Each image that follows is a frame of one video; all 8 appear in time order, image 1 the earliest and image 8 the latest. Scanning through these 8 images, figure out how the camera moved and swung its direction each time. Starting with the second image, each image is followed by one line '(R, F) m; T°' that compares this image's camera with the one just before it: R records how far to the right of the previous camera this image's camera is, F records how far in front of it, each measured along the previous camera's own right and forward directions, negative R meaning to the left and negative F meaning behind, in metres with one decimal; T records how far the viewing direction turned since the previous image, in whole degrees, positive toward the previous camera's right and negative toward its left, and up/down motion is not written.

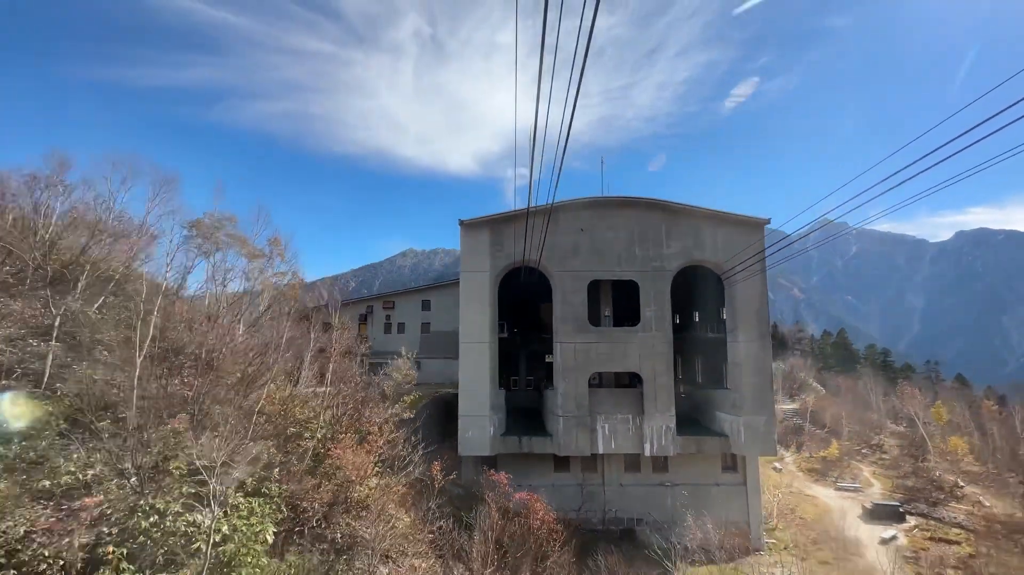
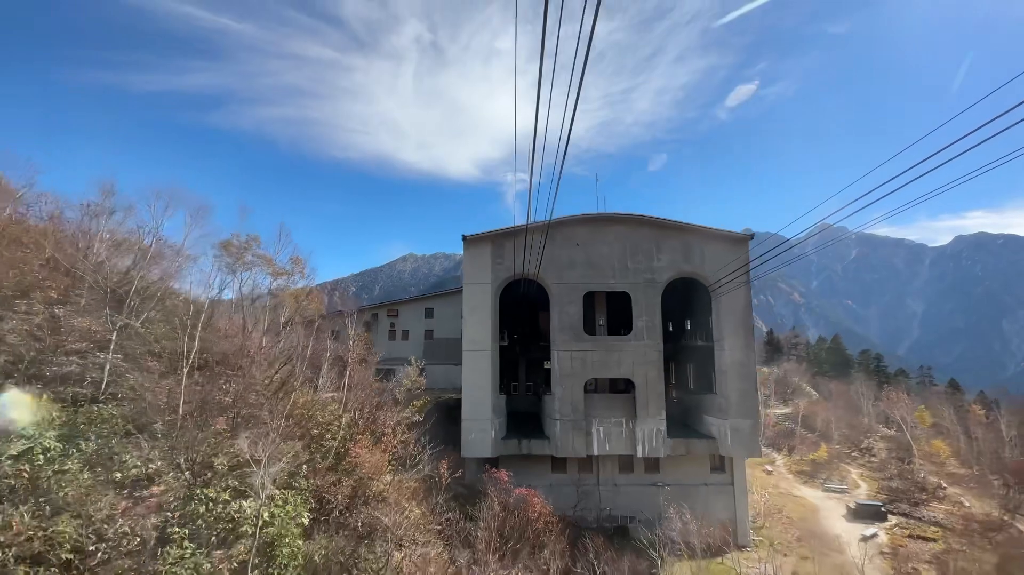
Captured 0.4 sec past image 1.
(0.0, -1.1) m; 0°
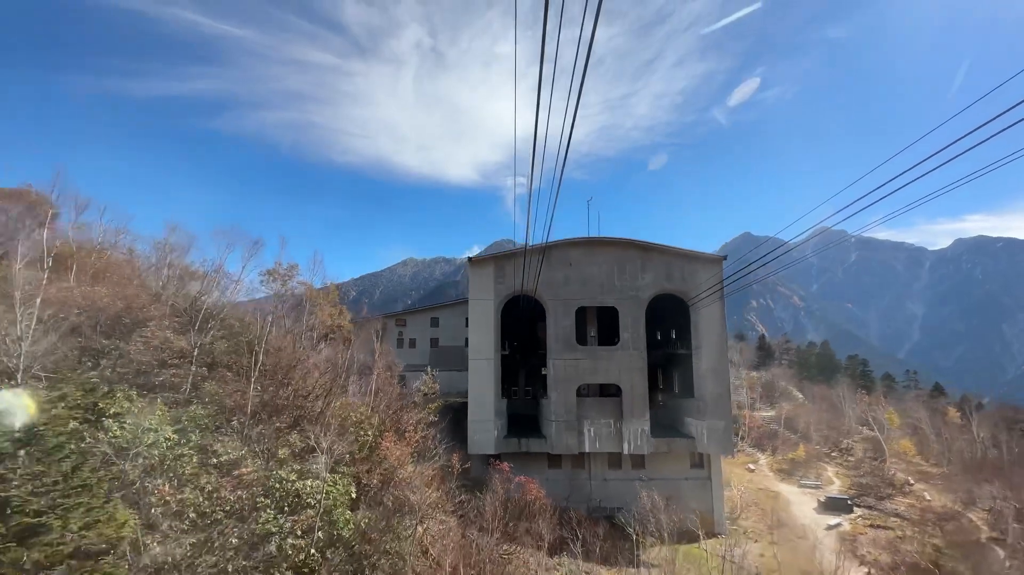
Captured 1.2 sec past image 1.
(0.0, -2.3) m; 0°
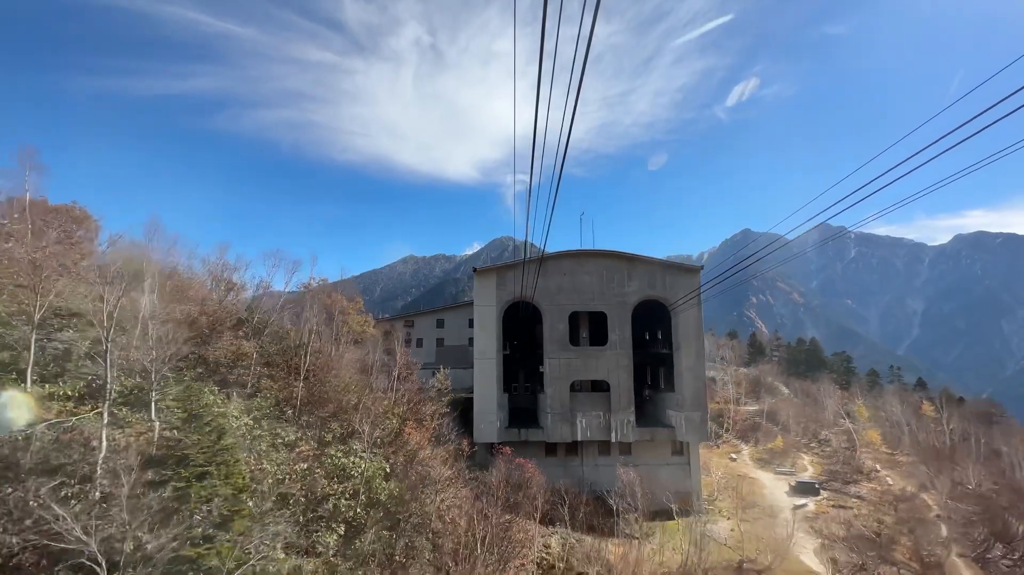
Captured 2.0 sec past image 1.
(0.0, -2.6) m; 0°
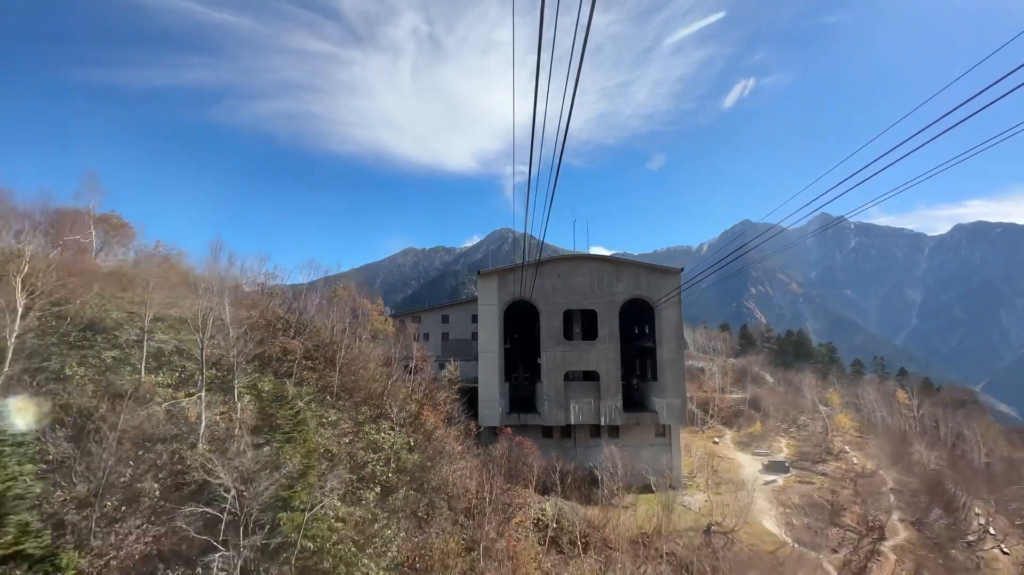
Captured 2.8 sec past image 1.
(0.0, -2.7) m; 0°
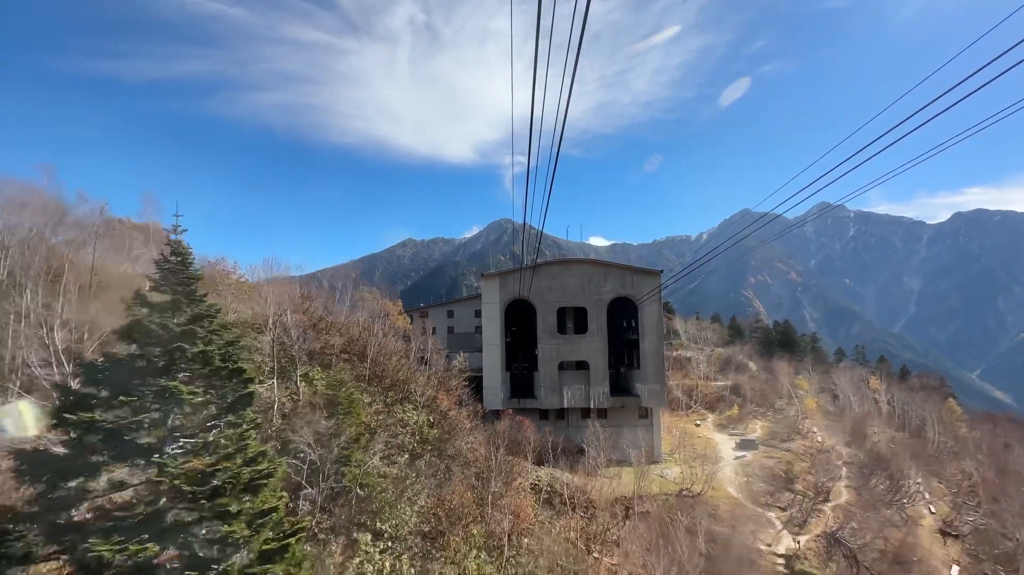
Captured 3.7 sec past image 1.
(0.0, -3.4) m; 0°
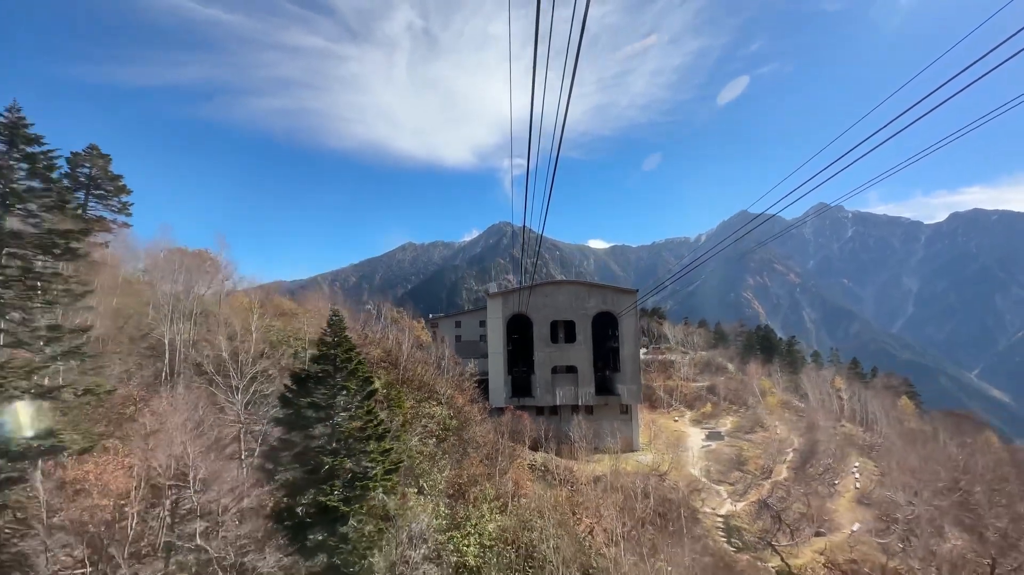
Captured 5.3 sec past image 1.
(0.0, -5.7) m; 0°
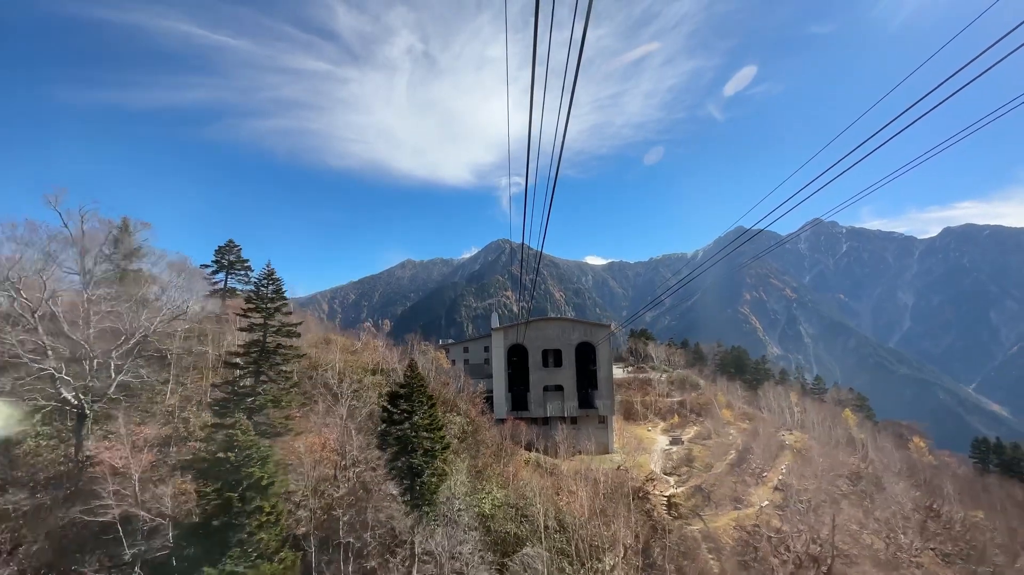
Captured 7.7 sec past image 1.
(0.0, -9.6) m; 0°
